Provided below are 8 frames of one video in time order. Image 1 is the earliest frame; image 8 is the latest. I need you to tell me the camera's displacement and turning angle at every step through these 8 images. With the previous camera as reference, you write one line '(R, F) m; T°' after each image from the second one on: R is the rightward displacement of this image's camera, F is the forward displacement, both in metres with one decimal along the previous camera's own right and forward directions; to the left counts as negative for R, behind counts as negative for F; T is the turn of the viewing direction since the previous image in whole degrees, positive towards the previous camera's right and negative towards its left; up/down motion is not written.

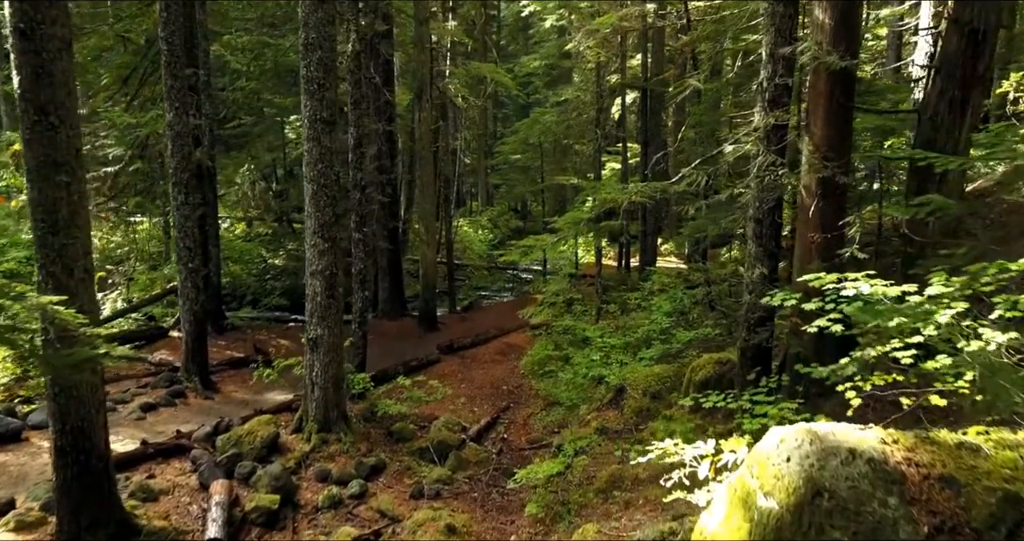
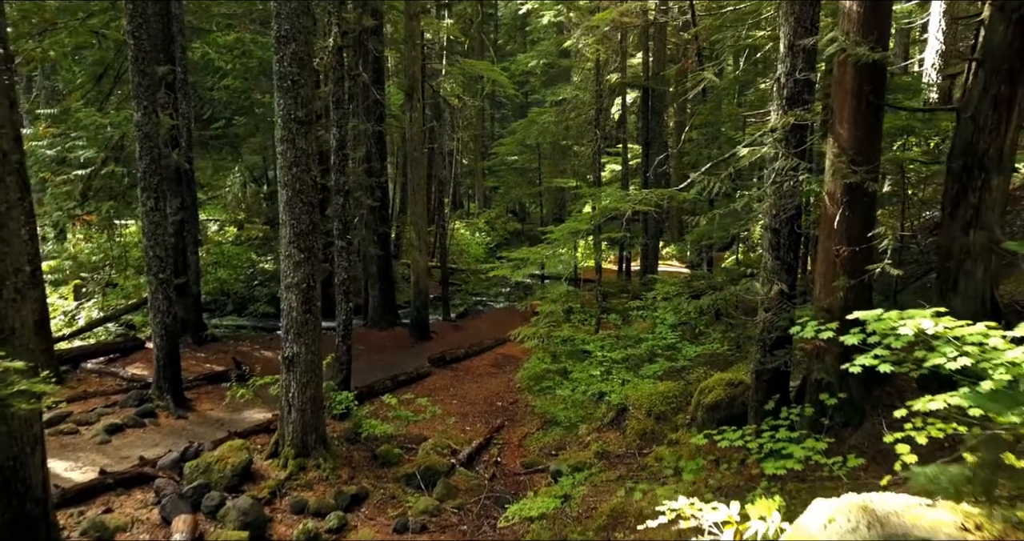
(+0.1, +0.7) m; 0°
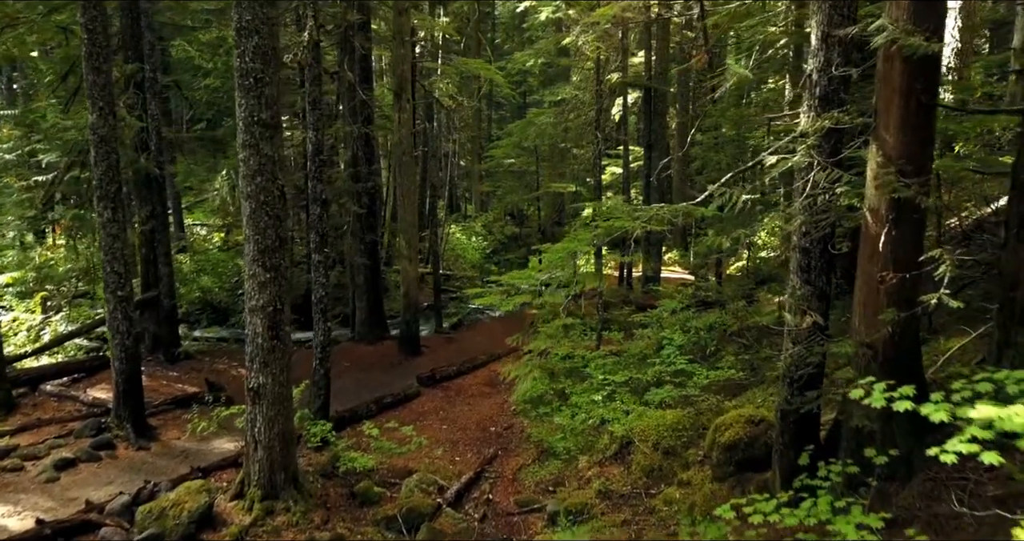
(+0.1, +0.9) m; 0°
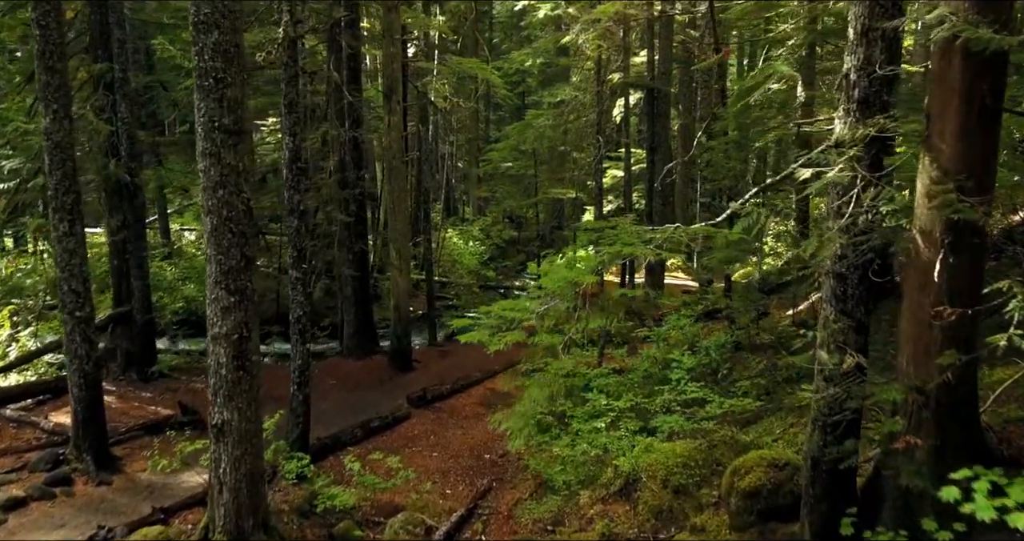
(+0.1, +0.8) m; 0°
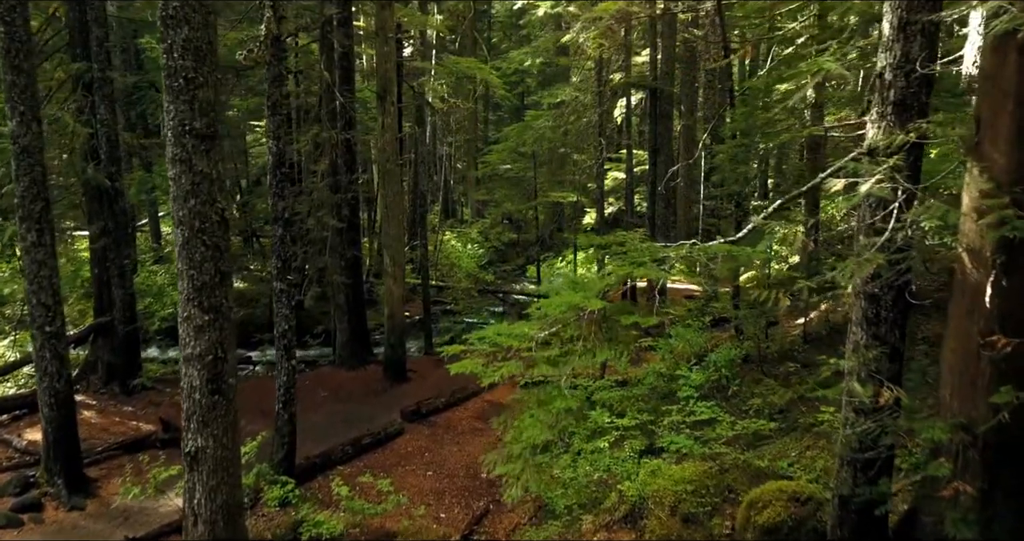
(0.0, +0.5) m; 0°
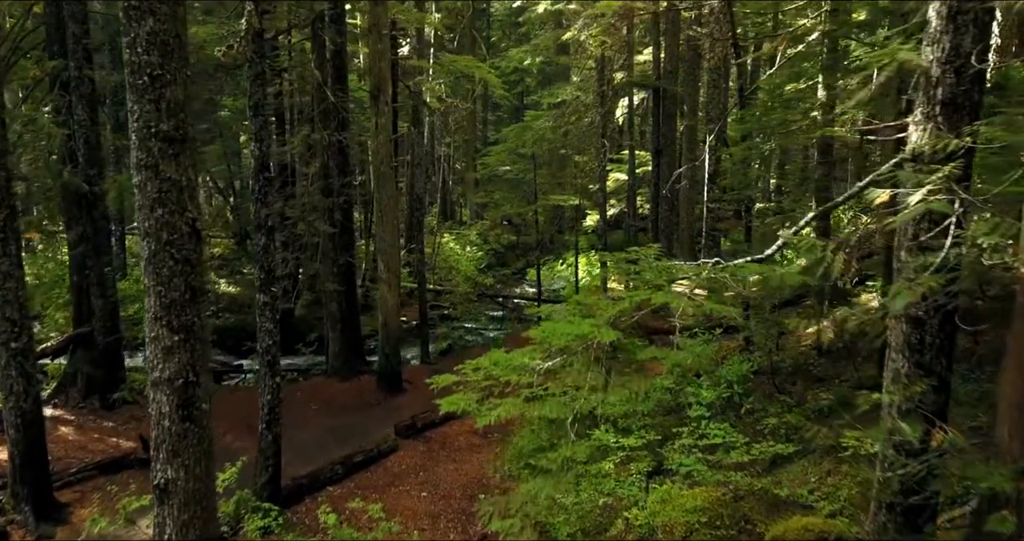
(0.0, +0.5) m; 0°
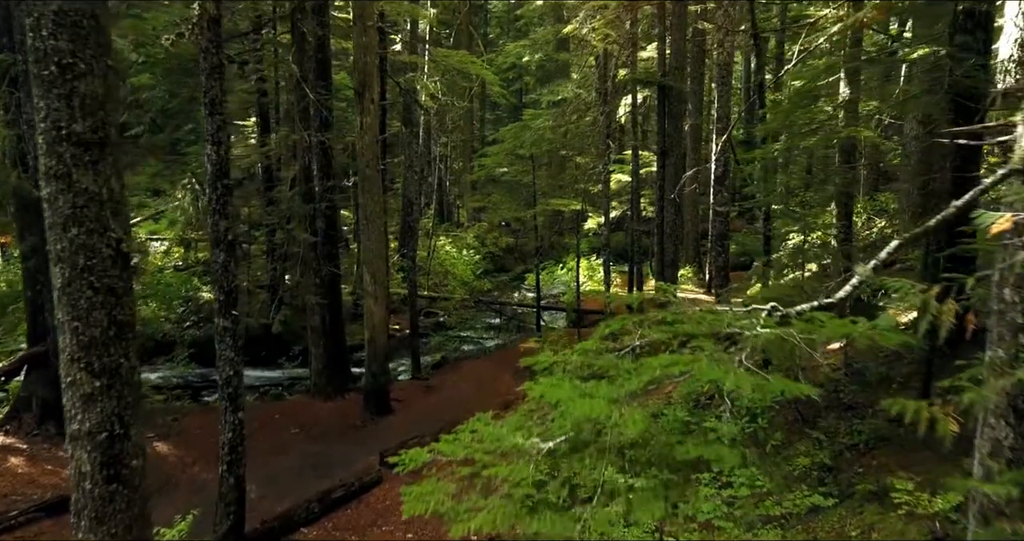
(+0.1, +0.9) m; 0°
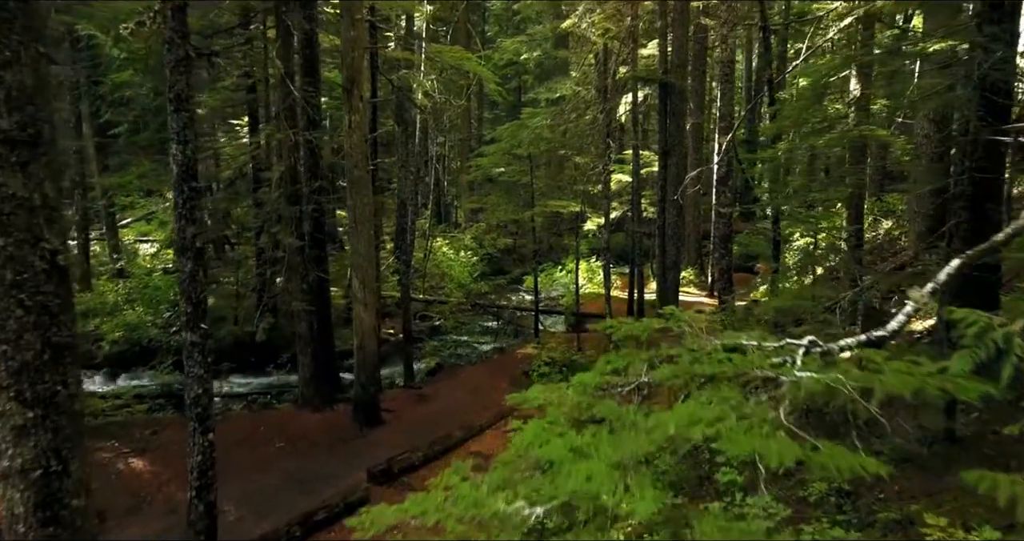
(+0.1, +0.5) m; 0°
